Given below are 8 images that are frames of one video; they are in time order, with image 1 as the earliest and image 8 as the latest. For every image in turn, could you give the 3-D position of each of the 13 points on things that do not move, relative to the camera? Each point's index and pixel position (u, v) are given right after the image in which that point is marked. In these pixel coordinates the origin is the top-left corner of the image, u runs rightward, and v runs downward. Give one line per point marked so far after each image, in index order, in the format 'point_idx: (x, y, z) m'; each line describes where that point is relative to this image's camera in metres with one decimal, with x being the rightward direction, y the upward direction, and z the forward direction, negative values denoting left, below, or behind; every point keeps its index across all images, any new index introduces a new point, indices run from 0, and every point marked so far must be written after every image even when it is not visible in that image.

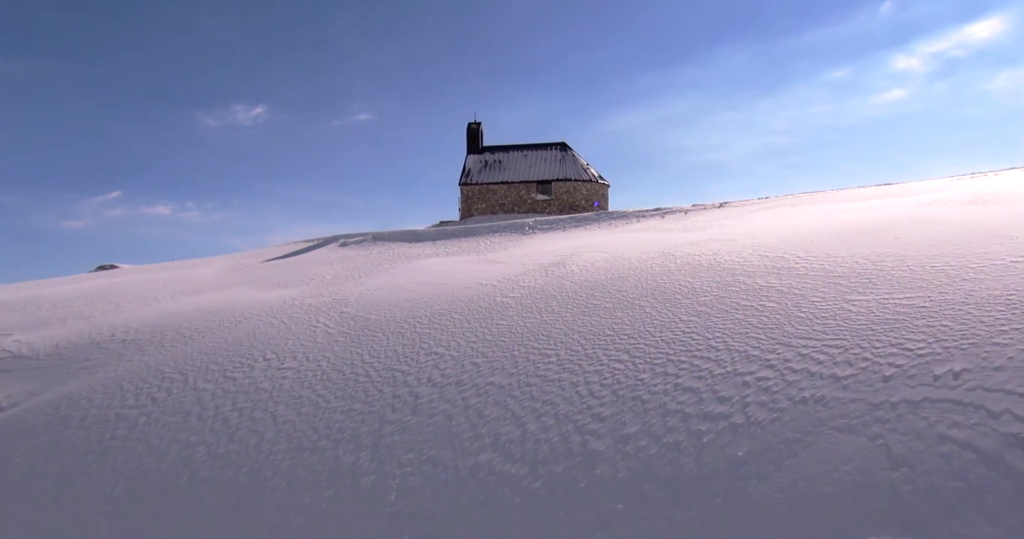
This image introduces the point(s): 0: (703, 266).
0: (+4.4, 0.0, +13.4) m
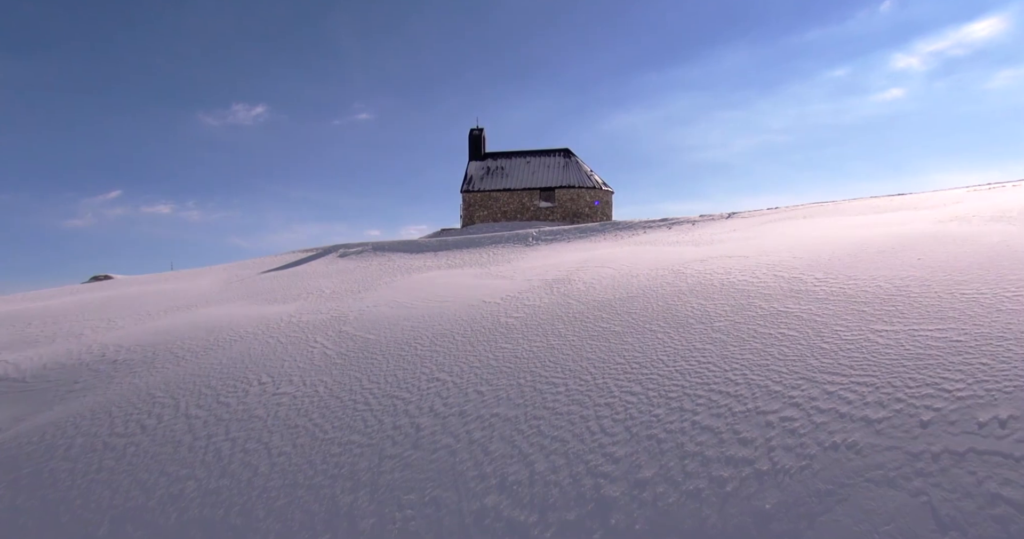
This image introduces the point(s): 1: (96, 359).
0: (+4.5, -0.5, +12.9) m
1: (-11.8, -2.5, +16.5) m
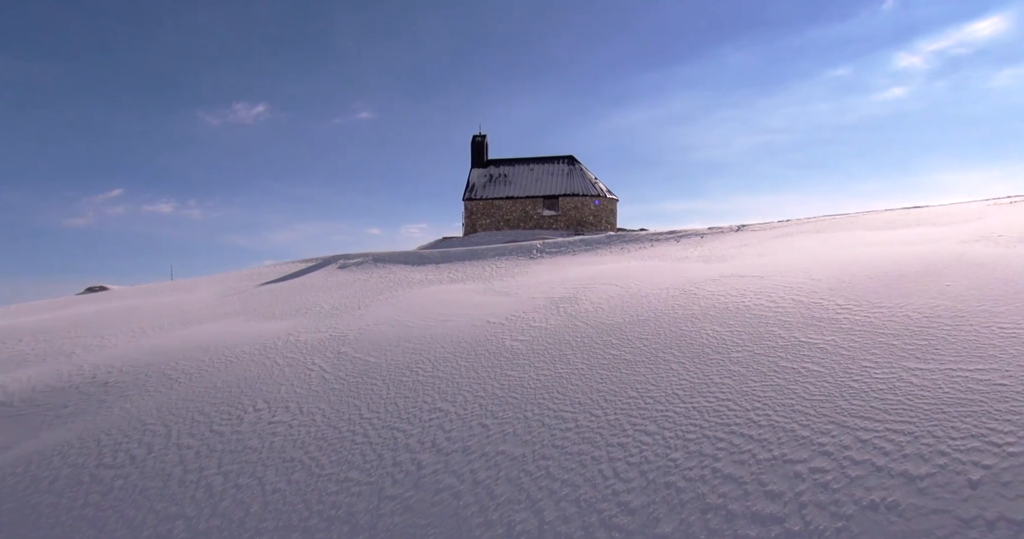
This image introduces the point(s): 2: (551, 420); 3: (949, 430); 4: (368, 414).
0: (+4.6, -0.9, +12.3) m
1: (-11.7, -3.1, +16.0) m
2: (+0.7, -2.6, +10.2) m
3: (+5.2, -1.9, +7.0) m
4: (-3.0, -3.0, +12.2) m
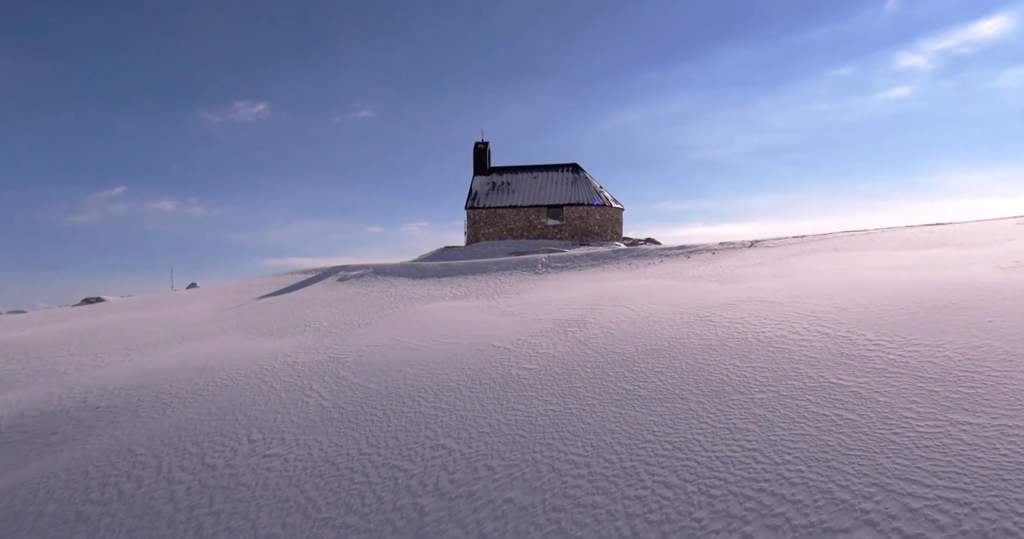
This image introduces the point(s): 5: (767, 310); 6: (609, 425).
0: (+4.8, -1.5, +11.6) m
1: (-11.5, -3.6, +15.4) m
2: (+0.8, -3.2, +9.6) m
3: (+5.4, -2.5, +6.3) m
4: (-2.9, -3.6, +11.6) m
5: (+5.9, -0.9, +13.4) m
6: (+1.7, -2.7, +10.2) m
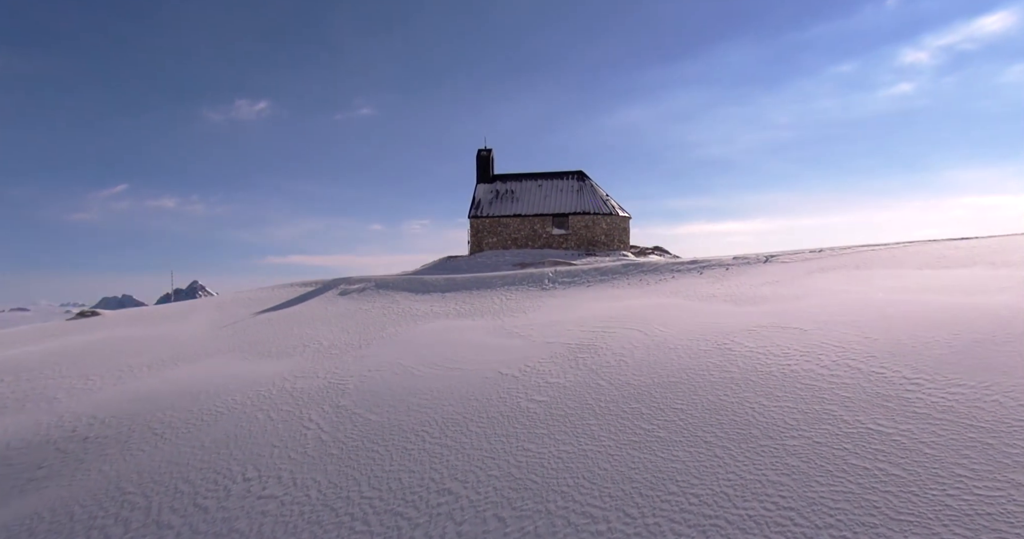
0: (+5.0, -2.1, +10.9) m
1: (-11.3, -4.2, +14.7) m
2: (+1.0, -3.8, +8.8) m
3: (+5.5, -3.1, +5.6) m
4: (-2.7, -4.1, +10.9) m
5: (+6.1, -1.5, +12.7) m
6: (+1.9, -3.3, +9.5) m
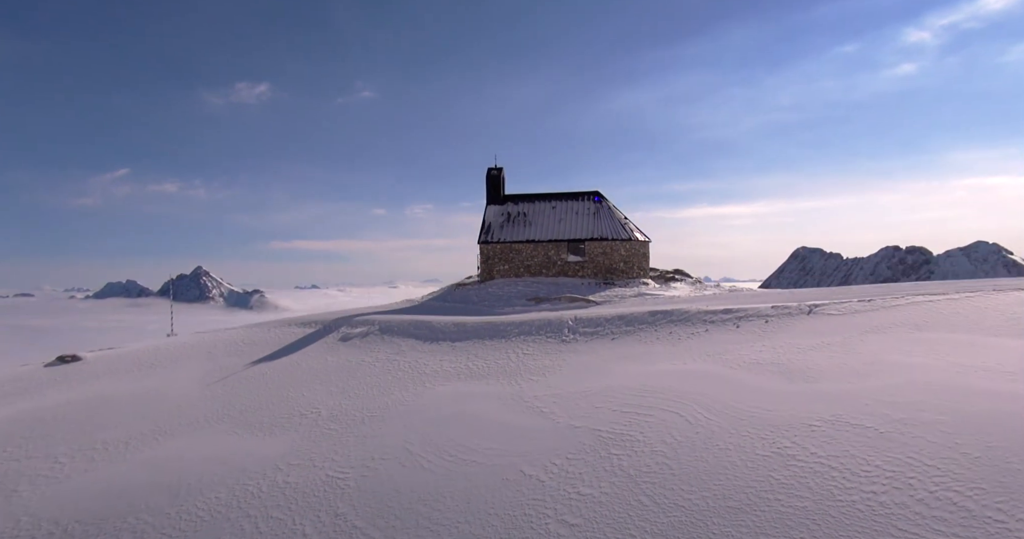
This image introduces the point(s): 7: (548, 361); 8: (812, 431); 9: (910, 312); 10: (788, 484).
0: (+5.4, -3.9, +8.9) m
1: (-10.8, -6.1, +12.9) m
2: (+1.5, -5.6, +6.9) m
3: (+5.9, -4.9, +3.6) m
4: (-2.2, -6.0, +9.0) m
5: (+6.5, -3.2, +10.7) m
6: (+2.3, -5.1, +7.5) m
7: (+1.1, -2.9, +18.4) m
8: (+6.0, -3.2, +11.7) m
9: (+11.7, -1.0, +17.1) m
10: (+4.9, -3.7, +10.3) m
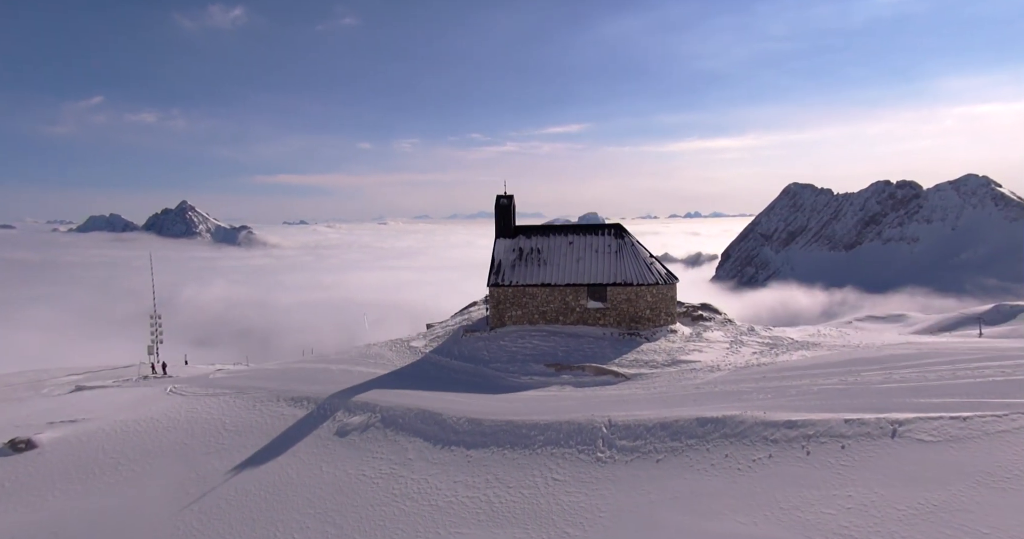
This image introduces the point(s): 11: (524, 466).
0: (+6.3, -7.7, +6.1) m
1: (-10.0, -9.8, +10.2) m
2: (+2.3, -9.6, +4.2) m
3: (+6.8, -9.1, +0.9) m
4: (-1.3, -9.9, +6.3) m
5: (+7.4, -6.9, +7.8) m
6: (+3.2, -9.1, +4.8) m
7: (+1.9, -6.0, +15.5) m
8: (+6.8, -6.8, +8.9) m
9: (+12.4, -4.1, +14.1) m
10: (+5.8, -7.4, +7.5) m
11: (+0.3, -5.7, +17.1) m
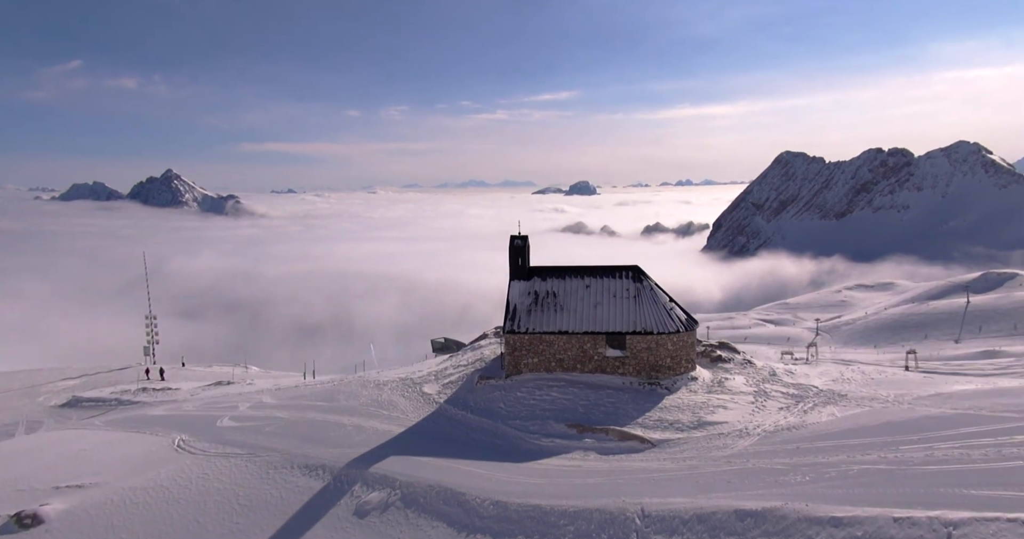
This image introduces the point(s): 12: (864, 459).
0: (+7.2, -10.5, +5.4) m
1: (-9.0, -12.6, +9.5) m
2: (+3.3, -12.5, +3.6) m
3: (+7.8, -12.0, +0.2) m
4: (-0.3, -12.8, +5.6) m
5: (+8.3, -9.6, +7.2) m
6: (+4.2, -11.9, +4.1) m
7: (+2.8, -8.6, +14.8) m
8: (+7.7, -9.5, +8.2) m
9: (+13.3, -6.6, +13.4) m
10: (+6.7, -10.2, +6.8) m
11: (+1.2, -8.3, +16.4) m
12: (+11.5, -6.1, +19.0) m
